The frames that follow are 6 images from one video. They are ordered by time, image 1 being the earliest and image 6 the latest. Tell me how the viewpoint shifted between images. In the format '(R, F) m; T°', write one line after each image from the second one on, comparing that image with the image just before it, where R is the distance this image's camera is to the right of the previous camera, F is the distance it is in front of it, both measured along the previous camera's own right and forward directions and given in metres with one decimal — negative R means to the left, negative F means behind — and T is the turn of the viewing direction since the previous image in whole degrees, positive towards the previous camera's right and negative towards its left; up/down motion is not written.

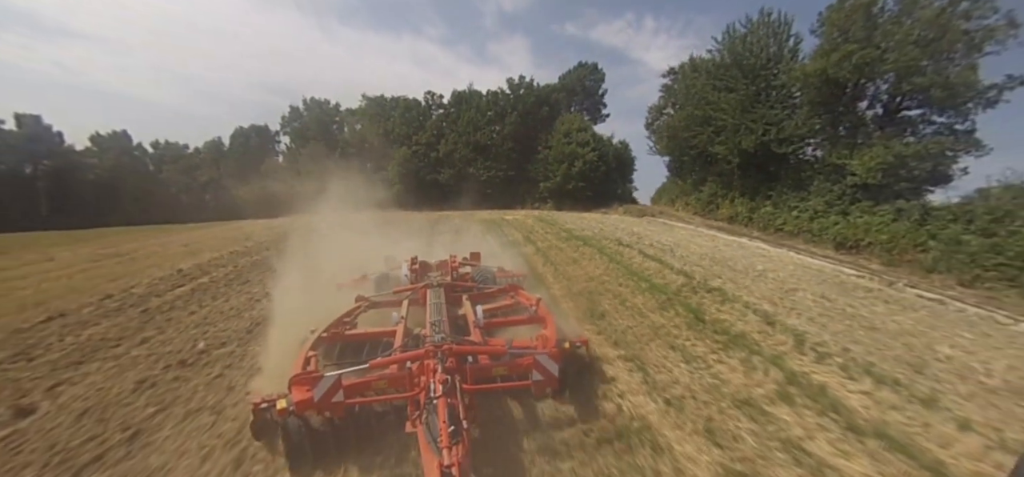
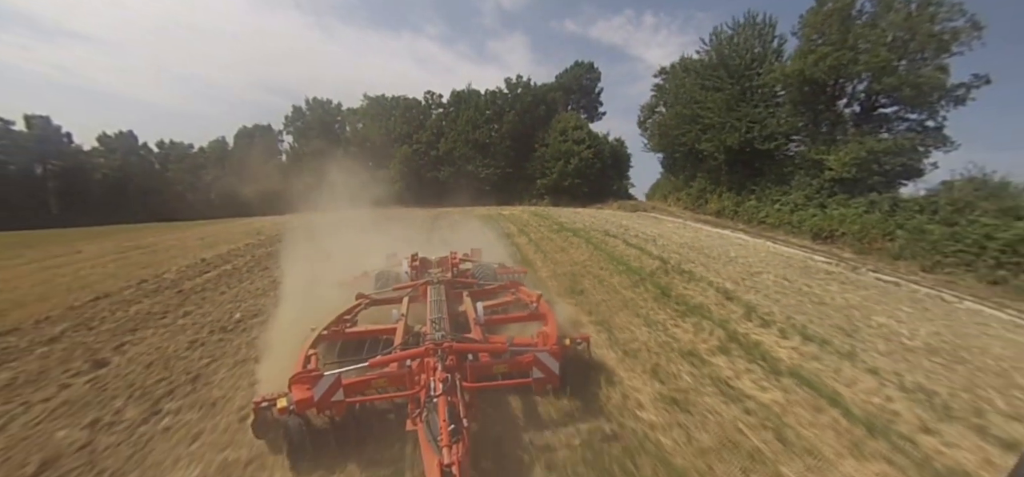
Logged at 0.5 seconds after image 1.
(0.0, -0.2) m; 0°
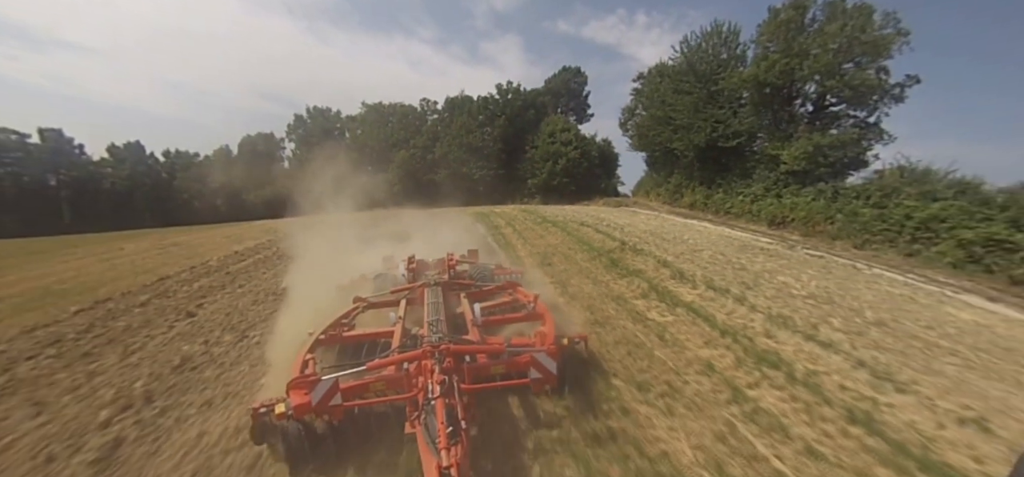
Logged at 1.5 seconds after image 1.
(+0.1, -0.4) m; 0°
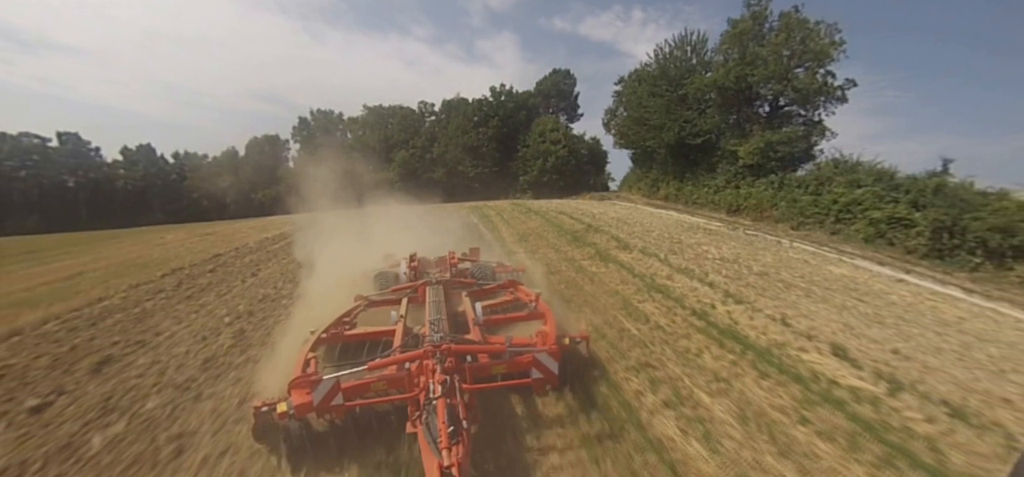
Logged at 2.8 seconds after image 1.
(+0.1, -0.5) m; 0°
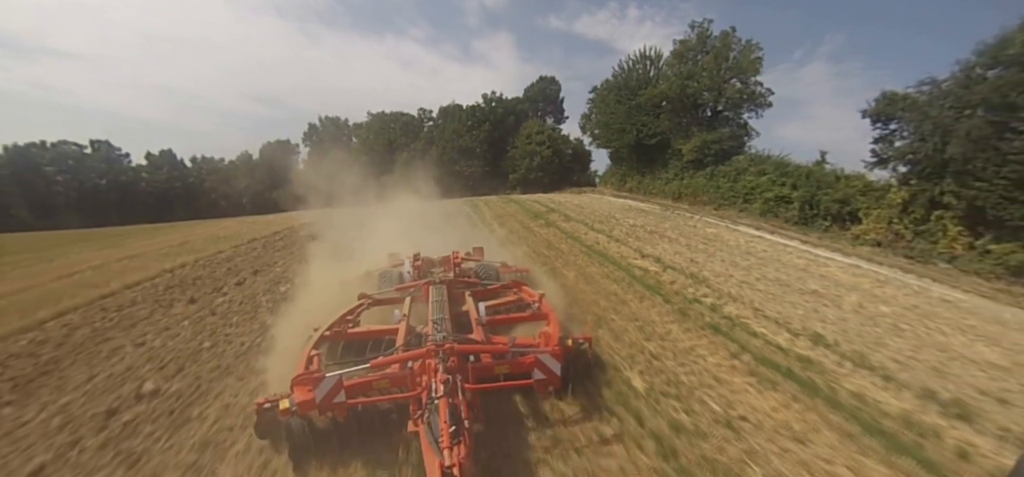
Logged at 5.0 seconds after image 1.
(-0.2, +0.5) m; 0°
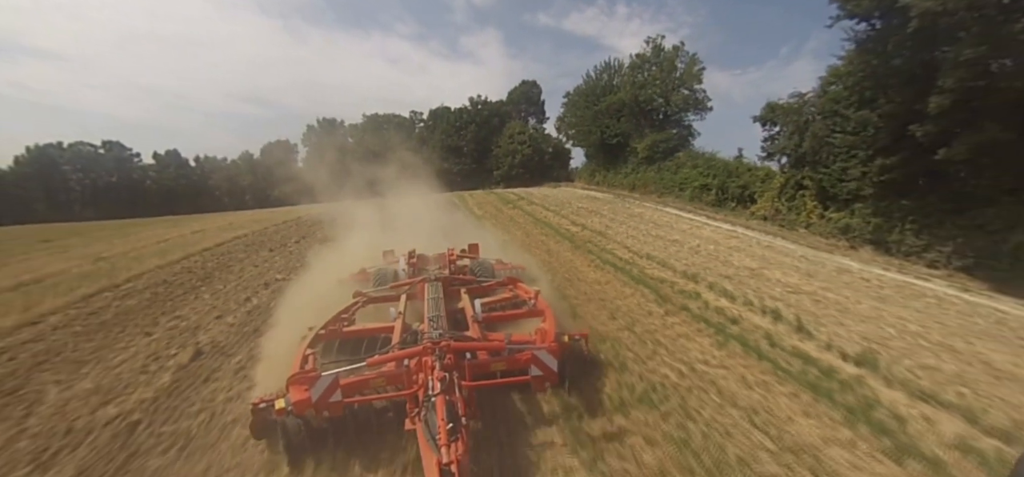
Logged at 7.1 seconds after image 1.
(-0.1, +0.3) m; +1°
